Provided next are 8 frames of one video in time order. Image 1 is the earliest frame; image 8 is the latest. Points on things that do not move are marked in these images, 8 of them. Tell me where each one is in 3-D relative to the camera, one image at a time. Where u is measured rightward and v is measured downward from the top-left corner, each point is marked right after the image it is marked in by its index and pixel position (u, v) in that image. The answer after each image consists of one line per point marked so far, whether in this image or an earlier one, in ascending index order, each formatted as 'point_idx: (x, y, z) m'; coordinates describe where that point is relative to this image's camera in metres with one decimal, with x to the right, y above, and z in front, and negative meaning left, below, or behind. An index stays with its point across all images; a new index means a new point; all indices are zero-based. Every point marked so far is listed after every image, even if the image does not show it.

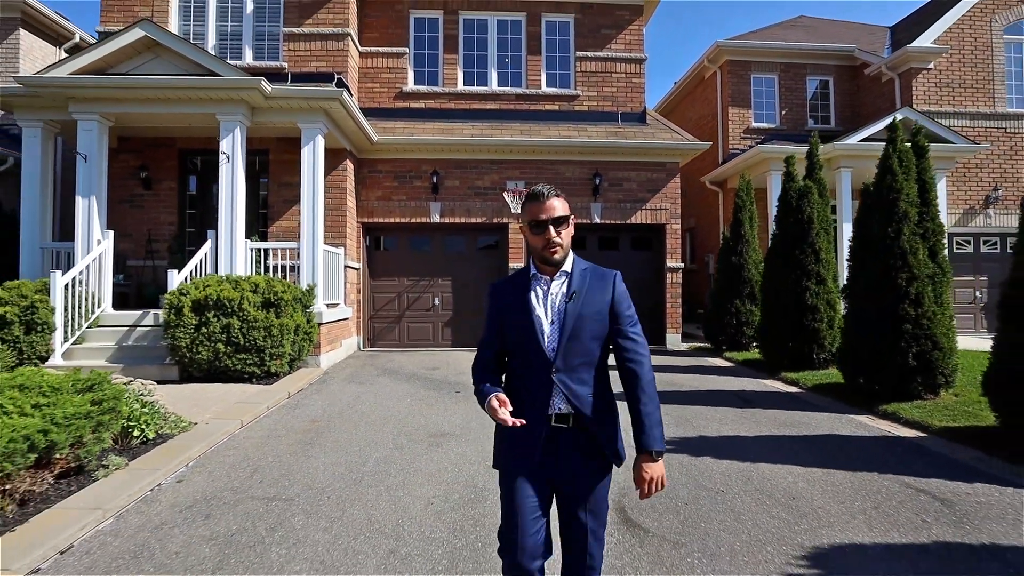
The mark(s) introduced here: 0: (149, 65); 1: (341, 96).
0: (-5.6, +3.4, +9.4) m
1: (-2.6, +3.0, +9.4) m
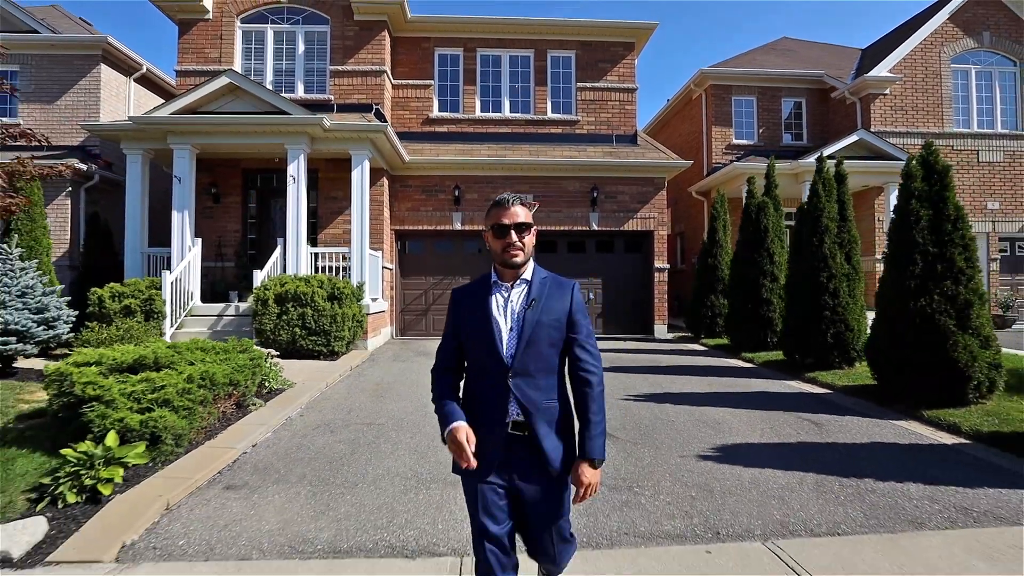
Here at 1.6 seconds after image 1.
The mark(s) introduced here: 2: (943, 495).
0: (-5.3, +3.5, +11.5) m
1: (-2.4, +3.0, +11.5) m
2: (+3.1, -1.5, +4.2) m
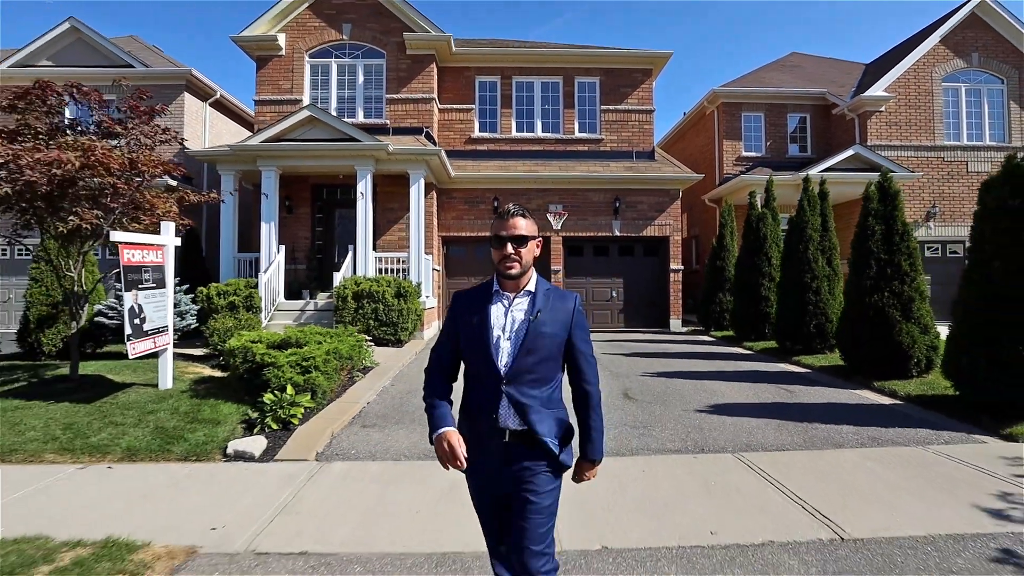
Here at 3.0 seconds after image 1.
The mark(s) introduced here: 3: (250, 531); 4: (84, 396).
0: (-4.6, +3.5, +13.7) m
1: (-1.7, +3.0, +13.5) m
2: (+3.6, -1.5, +6.1) m
3: (-1.7, -1.6, +4.0) m
4: (-5.2, -1.3, +7.3) m
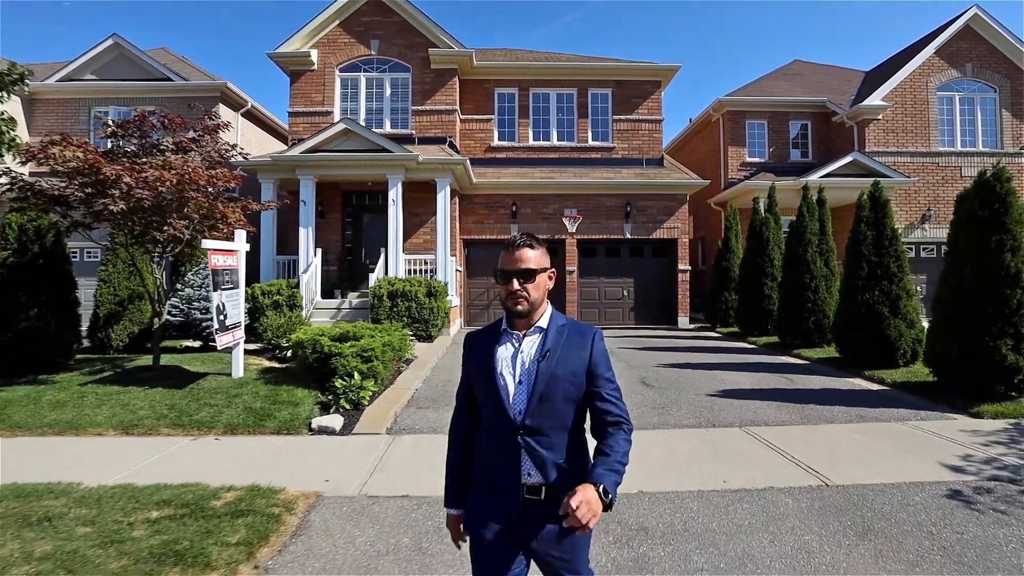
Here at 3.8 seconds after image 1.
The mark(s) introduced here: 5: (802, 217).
0: (-4.1, +3.5, +14.7) m
1: (-1.2, +3.1, +14.6) m
2: (+4.0, -1.4, +7.1) m
3: (-1.3, -1.6, +5.0) m
4: (-4.7, -1.3, +8.4) m
5: (+5.7, +1.4, +11.9) m
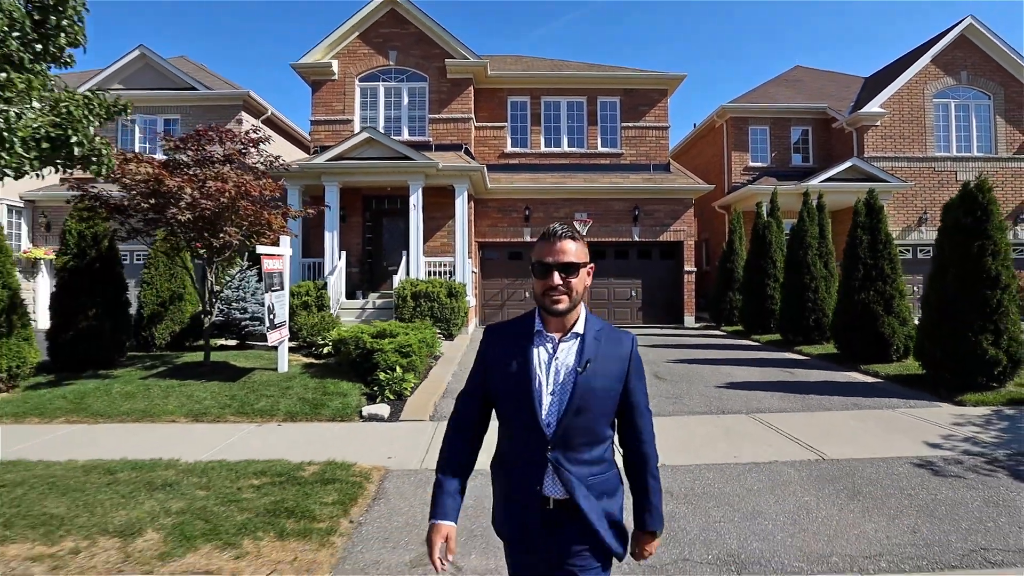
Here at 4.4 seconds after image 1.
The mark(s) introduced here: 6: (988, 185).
0: (-3.7, +3.5, +15.5) m
1: (-0.8, +3.0, +15.3) m
2: (+4.4, -1.5, +7.8) m
3: (-0.9, -1.6, +5.8) m
4: (-4.4, -1.3, +9.1) m
5: (+6.1, +1.4, +12.6) m
6: (+6.4, +1.4, +8.1) m
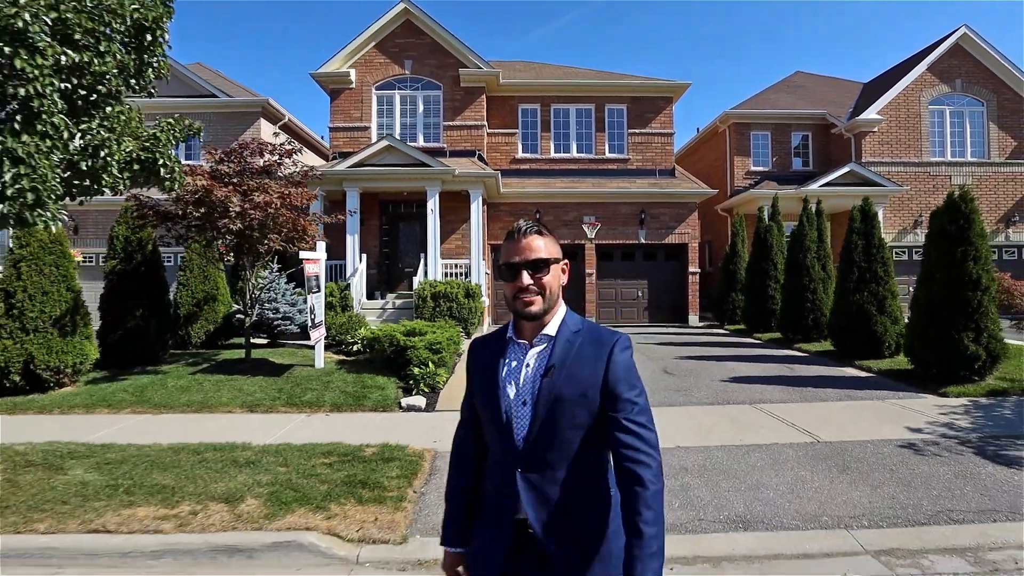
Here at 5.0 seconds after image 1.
0: (-3.4, +3.5, +16.2) m
1: (-0.5, +3.0, +16.1) m
2: (+4.7, -1.5, +8.6) m
3: (-0.6, -1.7, +6.5) m
4: (-4.0, -1.4, +9.9) m
5: (+6.4, +1.4, +13.4) m
6: (+6.7, +1.4, +8.8) m
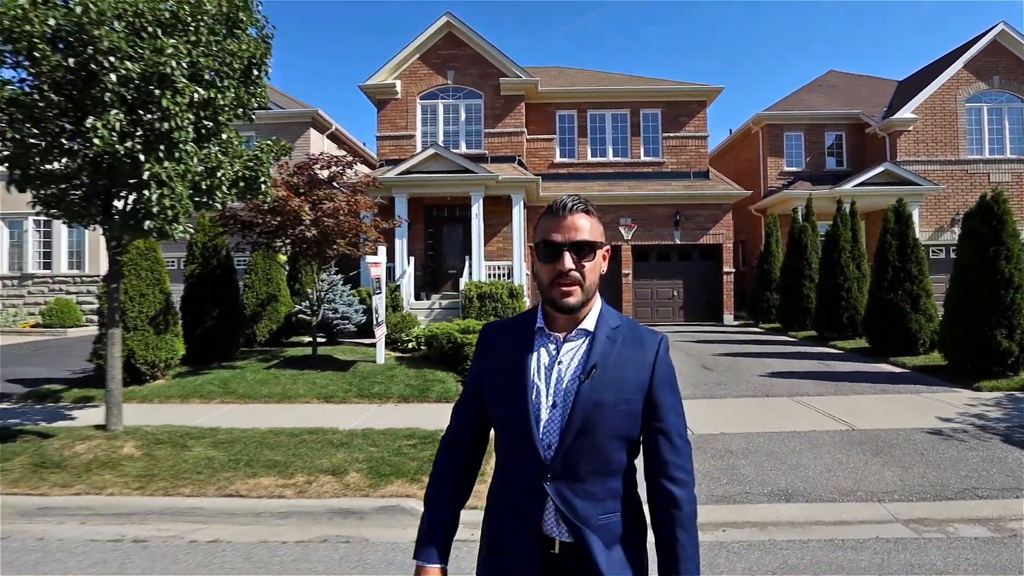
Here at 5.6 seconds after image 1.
0: (-2.3, +3.5, +17.0) m
1: (+0.6, +3.0, +16.8) m
2: (+5.5, -1.5, +9.1) m
3: (+0.1, -1.7, +7.2) m
4: (-3.2, -1.4, +10.7) m
5: (+7.4, +1.4, +13.7) m
6: (+7.5, +1.4, +9.2) m
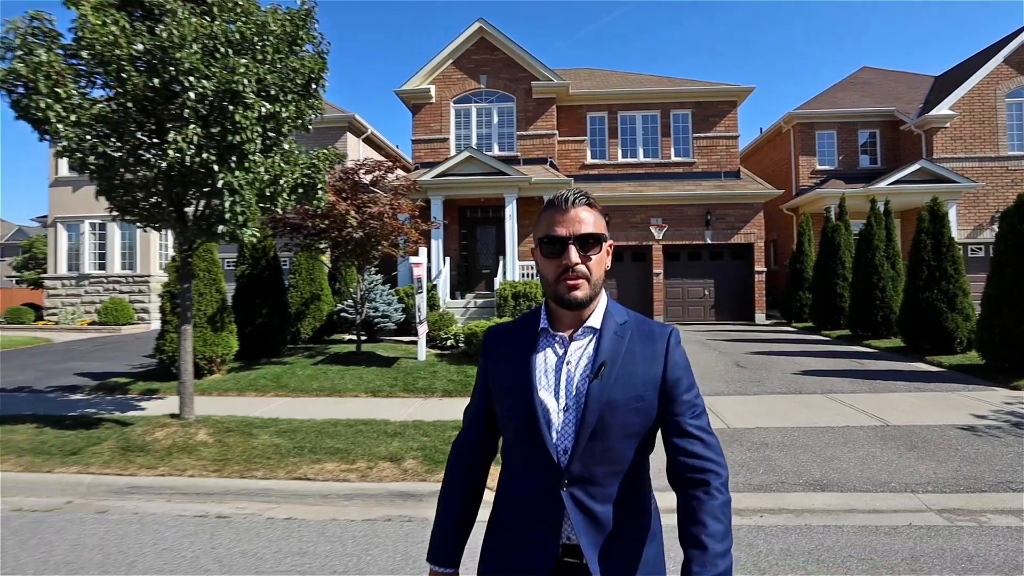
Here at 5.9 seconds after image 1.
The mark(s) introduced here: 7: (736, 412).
0: (-1.3, +3.5, +17.4) m
1: (+1.6, +3.0, +17.1) m
2: (+6.1, -1.5, +9.2) m
3: (+0.6, -1.7, +7.6) m
4: (-2.5, -1.4, +11.2) m
5: (+8.2, +1.4, +13.7) m
6: (+8.1, +1.4, +9.2) m
7: (+2.9, -1.6, +7.9) m
